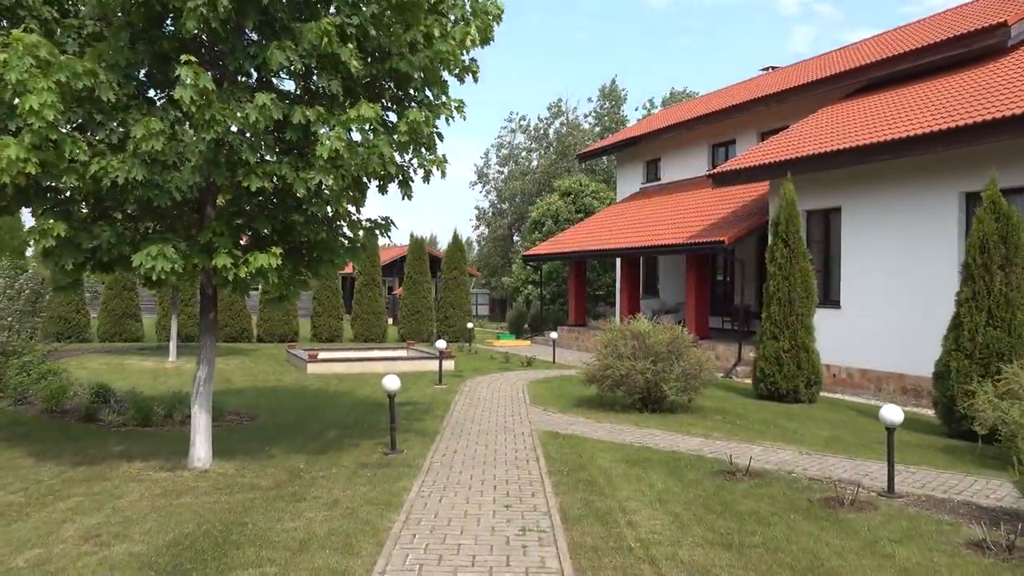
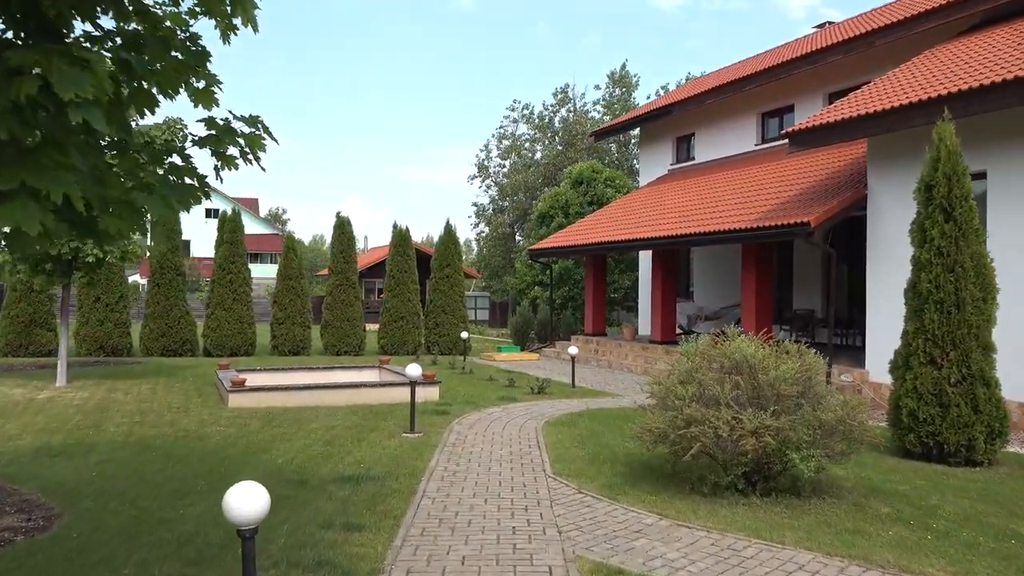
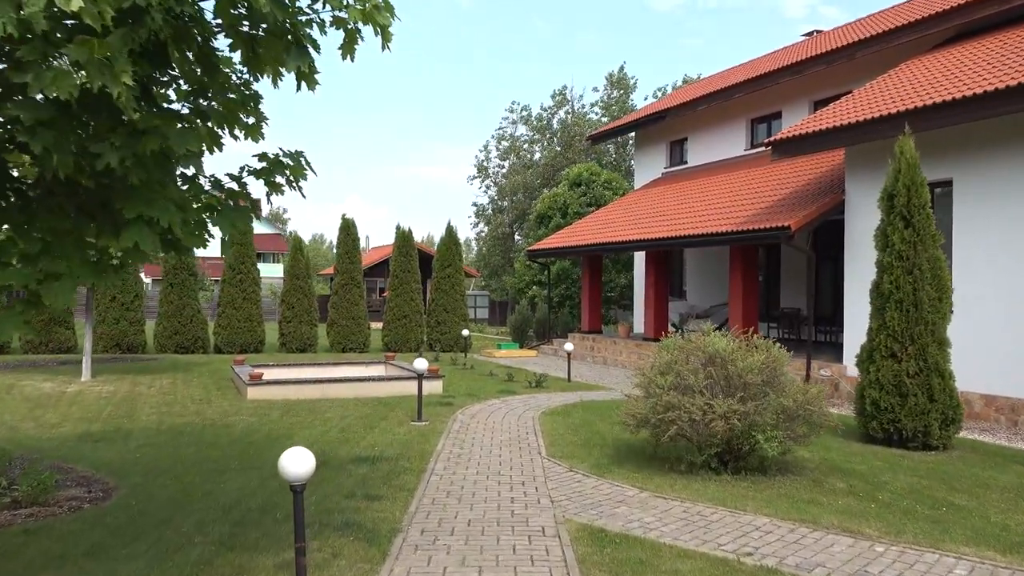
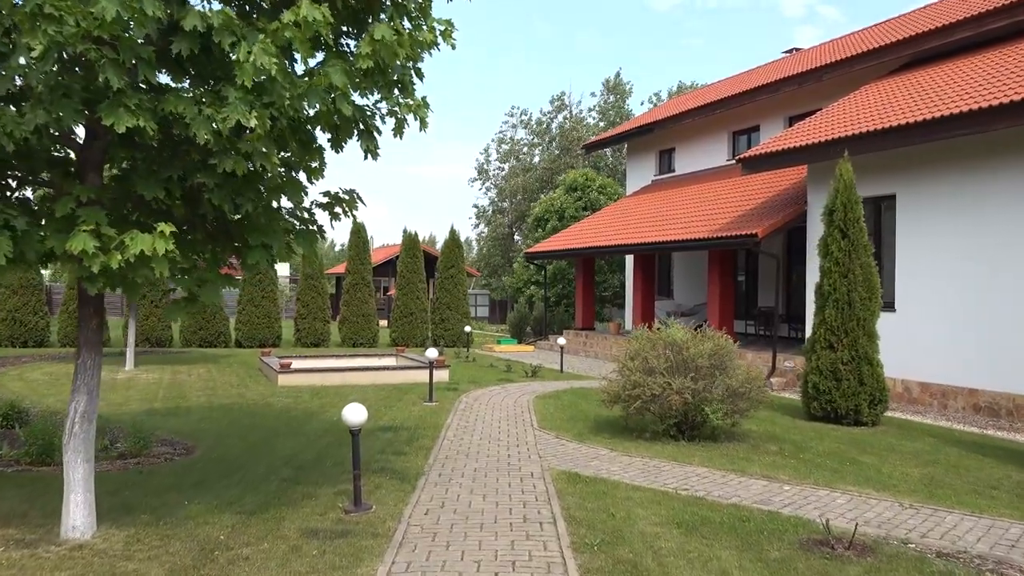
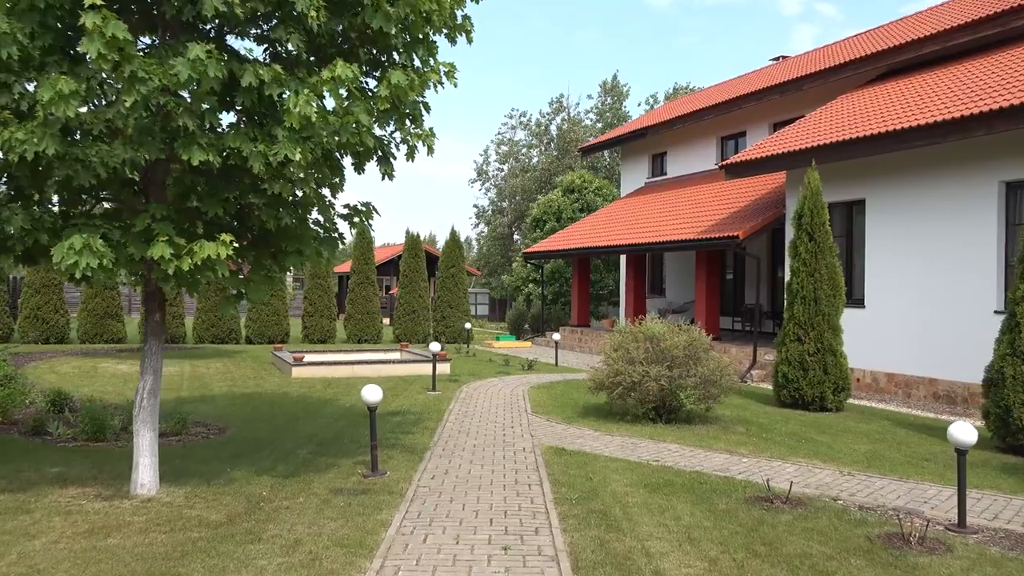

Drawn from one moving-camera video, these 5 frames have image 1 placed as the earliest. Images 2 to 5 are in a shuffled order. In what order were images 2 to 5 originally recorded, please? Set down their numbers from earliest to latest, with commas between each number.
5, 4, 3, 2
